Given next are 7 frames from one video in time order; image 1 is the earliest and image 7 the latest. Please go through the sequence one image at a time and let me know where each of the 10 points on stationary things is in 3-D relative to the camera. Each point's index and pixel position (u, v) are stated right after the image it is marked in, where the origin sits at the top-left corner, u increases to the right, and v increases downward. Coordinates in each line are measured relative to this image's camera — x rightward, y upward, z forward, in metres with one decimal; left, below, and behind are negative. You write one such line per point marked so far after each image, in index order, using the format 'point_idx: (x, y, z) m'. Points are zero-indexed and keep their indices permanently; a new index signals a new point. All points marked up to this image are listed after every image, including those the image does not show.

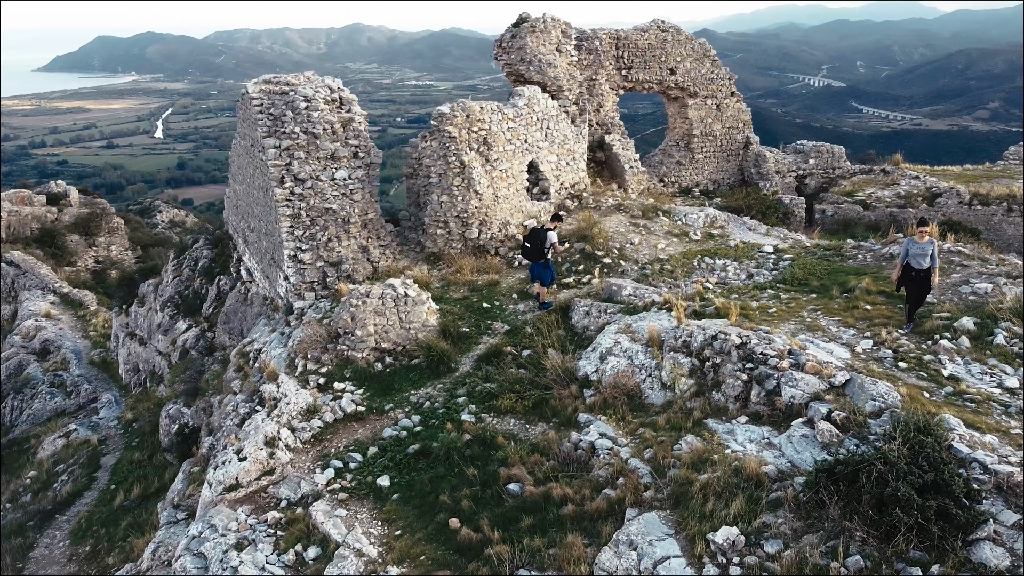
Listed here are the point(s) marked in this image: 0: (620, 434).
0: (+0.7, -1.0, +5.3) m
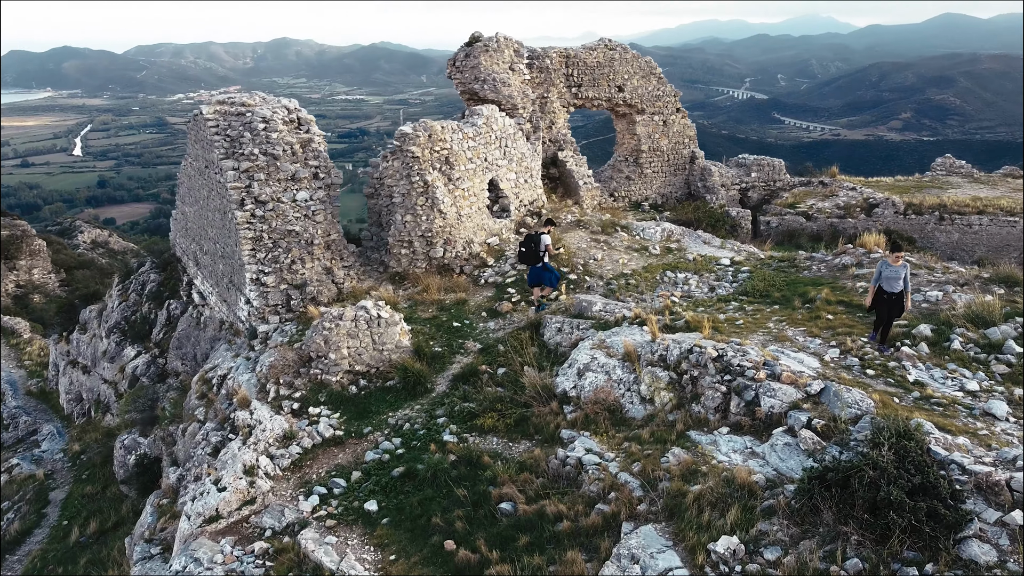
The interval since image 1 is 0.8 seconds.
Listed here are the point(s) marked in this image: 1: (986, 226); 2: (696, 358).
0: (+0.6, -1.1, +5.4) m
1: (+7.1, +0.9, +12.1) m
2: (+1.4, -0.5, +5.9) m
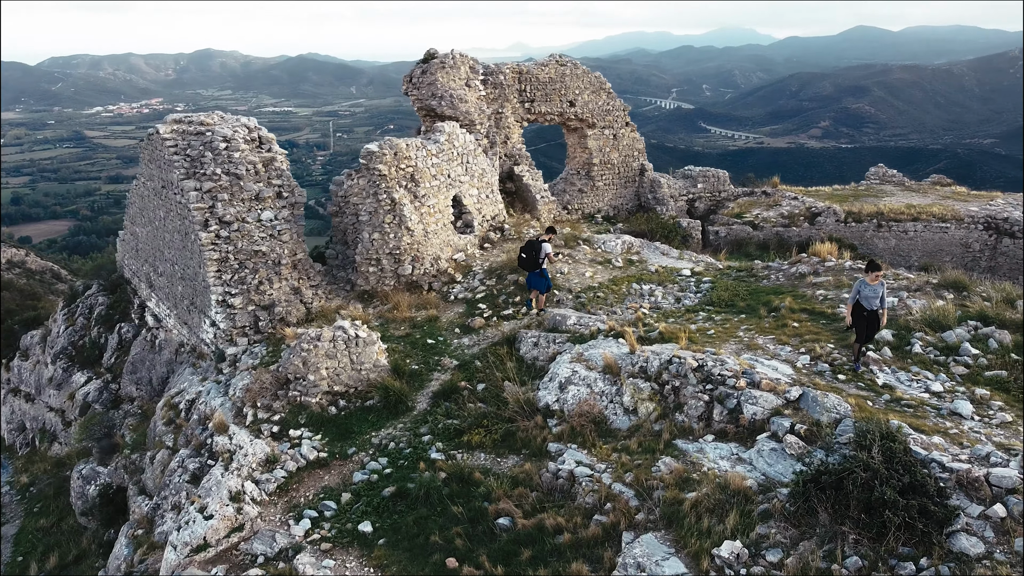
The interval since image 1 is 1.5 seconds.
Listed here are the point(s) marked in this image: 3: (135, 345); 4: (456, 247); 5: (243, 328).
0: (+0.6, -1.2, +5.5) m
1: (+6.4, +0.9, +12.7) m
2: (+1.2, -0.6, +6.1) m
3: (-5.0, -0.8, +10.8) m
4: (-0.6, +0.5, +9.4) m
5: (-2.7, -0.4, +8.2) m
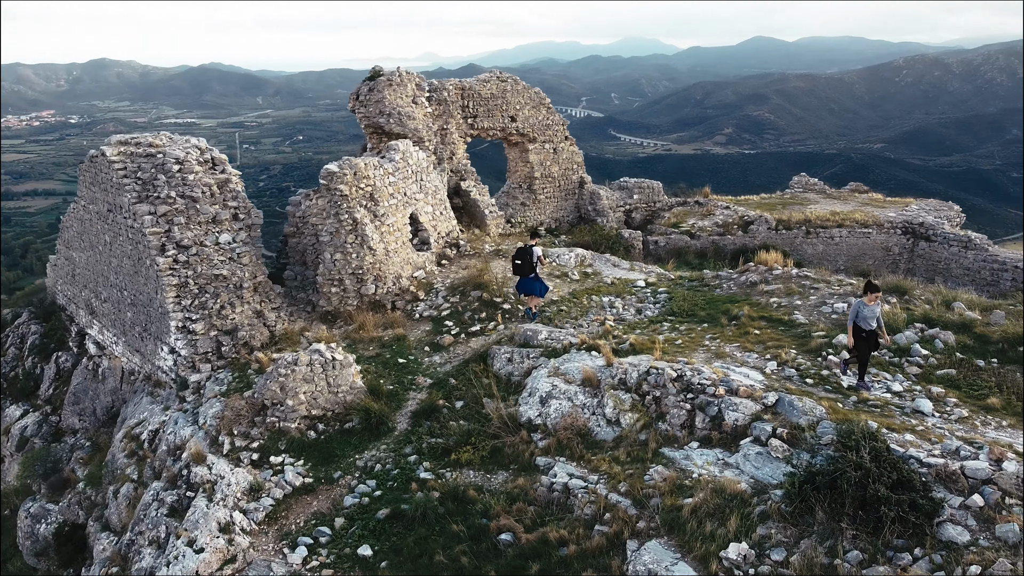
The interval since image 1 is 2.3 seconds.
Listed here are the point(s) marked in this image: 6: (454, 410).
0: (+0.5, -1.3, +5.7) m
1: (+5.6, +0.8, +13.5) m
2: (+1.1, -0.7, +6.3) m
3: (-5.6, -1.1, +10.3) m
4: (-1.1, +0.3, +9.5) m
5: (-3.0, -0.7, +8.0) m
6: (-0.5, -1.0, +6.8) m
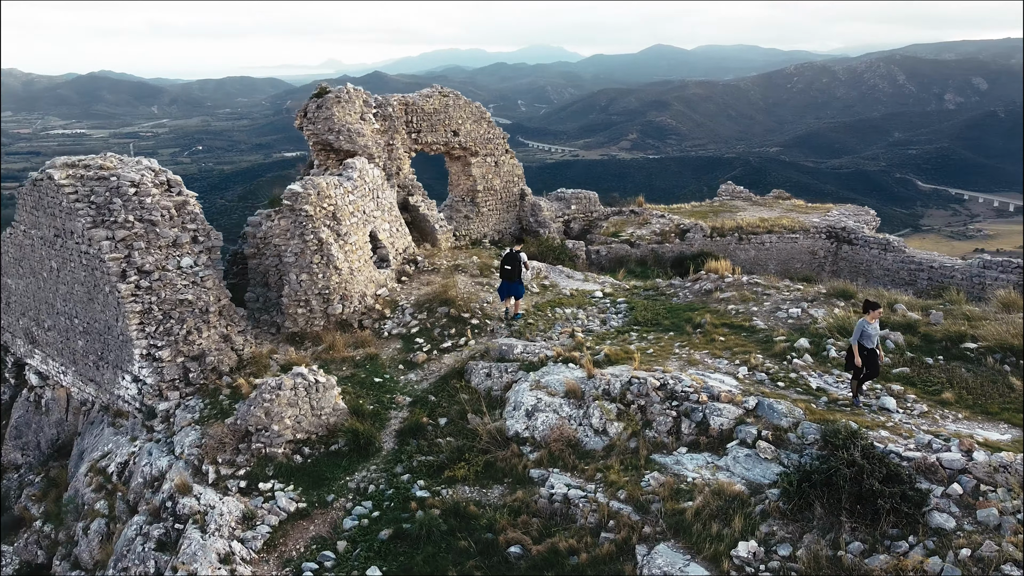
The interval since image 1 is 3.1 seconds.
0: (+0.5, -1.4, +5.9) m
1: (+4.6, +0.8, +14.2) m
2: (+1.0, -0.8, +6.6) m
3: (-6.1, -1.5, +9.9) m
4: (-1.6, +0.1, +9.5) m
5: (-3.3, -0.9, +7.8) m
6: (-0.6, -1.2, +6.9) m
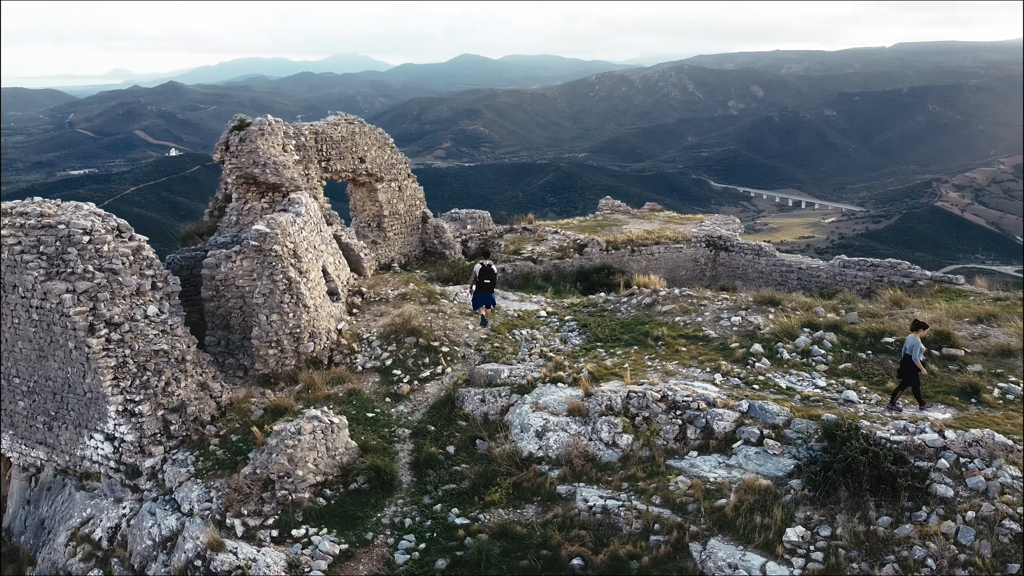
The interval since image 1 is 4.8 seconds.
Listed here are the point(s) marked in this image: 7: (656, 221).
0: (+0.8, -1.6, +6.4) m
1: (+2.9, +0.7, +15.4) m
2: (+1.1, -1.0, +7.2) m
3: (-6.4, -2.1, +8.9) m
4: (-2.1, -0.3, +9.5) m
5: (-3.3, -1.4, +7.5) m
6: (-0.5, -1.5, +7.2) m
7: (+3.0, +1.4, +17.2) m
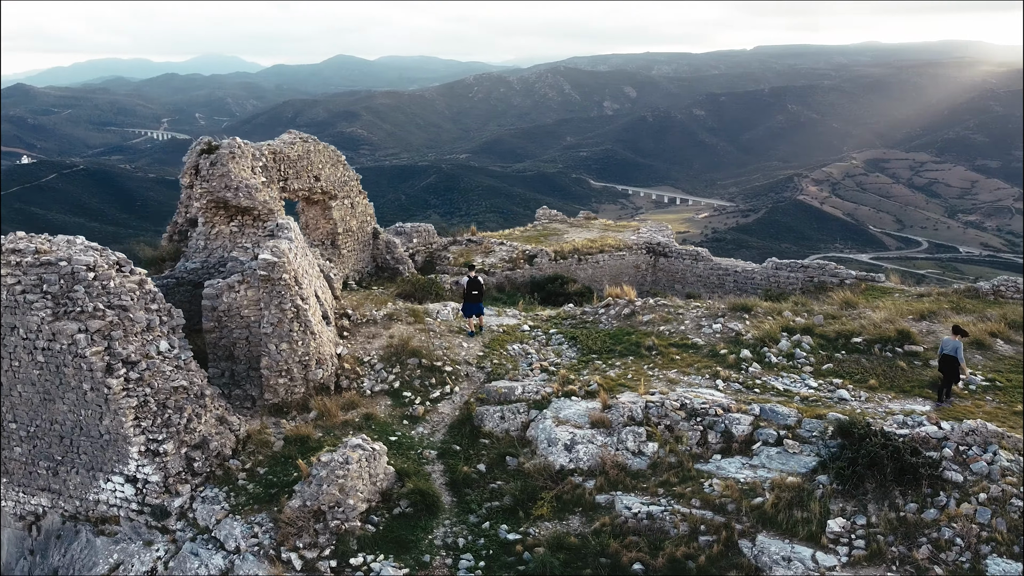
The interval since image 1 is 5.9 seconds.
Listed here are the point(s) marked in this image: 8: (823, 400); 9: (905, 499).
0: (+1.2, -1.8, +6.9) m
1: (+1.9, +0.5, +16.1) m
2: (+1.4, -1.2, +7.7) m
3: (-6.3, -2.6, +8.3) m
4: (-2.2, -0.6, +9.5) m
5: (-3.1, -1.7, +7.4) m
6: (-0.3, -1.7, +7.5) m
7: (+1.8, +1.3, +17.9) m
8: (+3.0, -1.1, +7.8) m
9: (+3.0, -1.6, +6.2) m
